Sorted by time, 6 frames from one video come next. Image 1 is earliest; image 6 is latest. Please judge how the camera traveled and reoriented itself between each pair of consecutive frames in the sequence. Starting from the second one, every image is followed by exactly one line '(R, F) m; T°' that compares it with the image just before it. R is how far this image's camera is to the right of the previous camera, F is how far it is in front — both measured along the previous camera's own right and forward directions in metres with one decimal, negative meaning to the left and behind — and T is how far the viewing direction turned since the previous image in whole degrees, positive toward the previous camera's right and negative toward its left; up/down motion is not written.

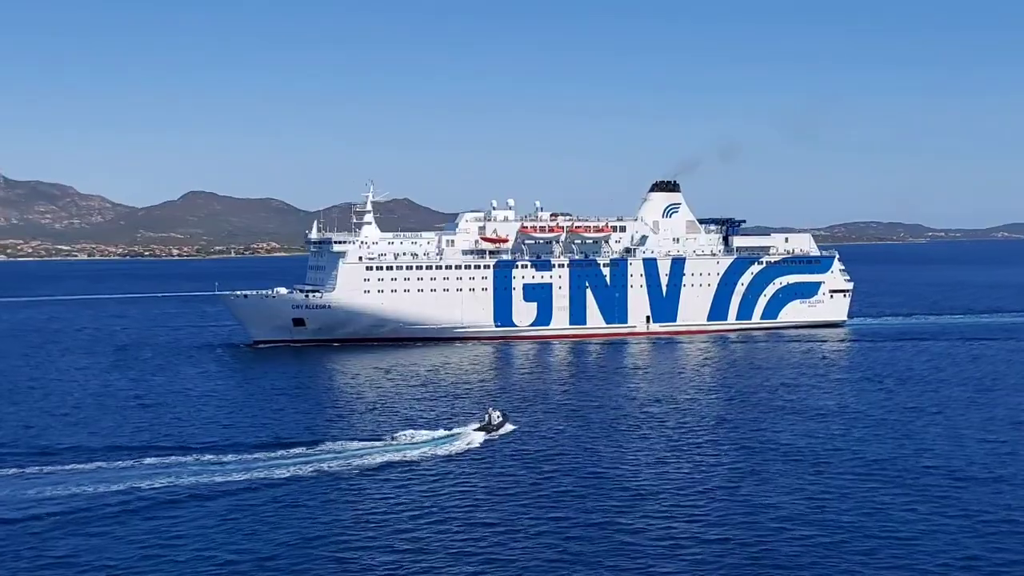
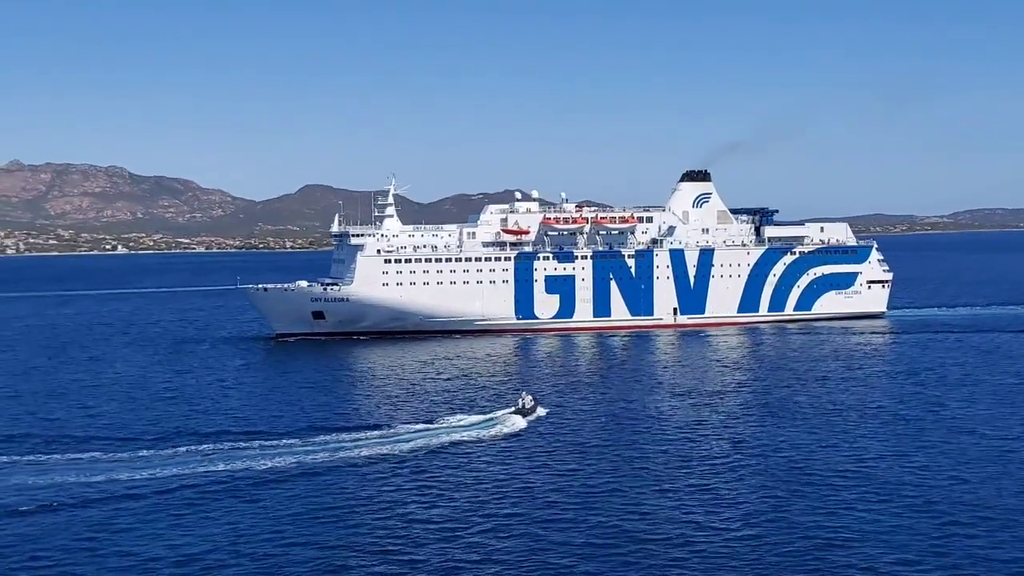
(+3.1, +0.5) m; -5°
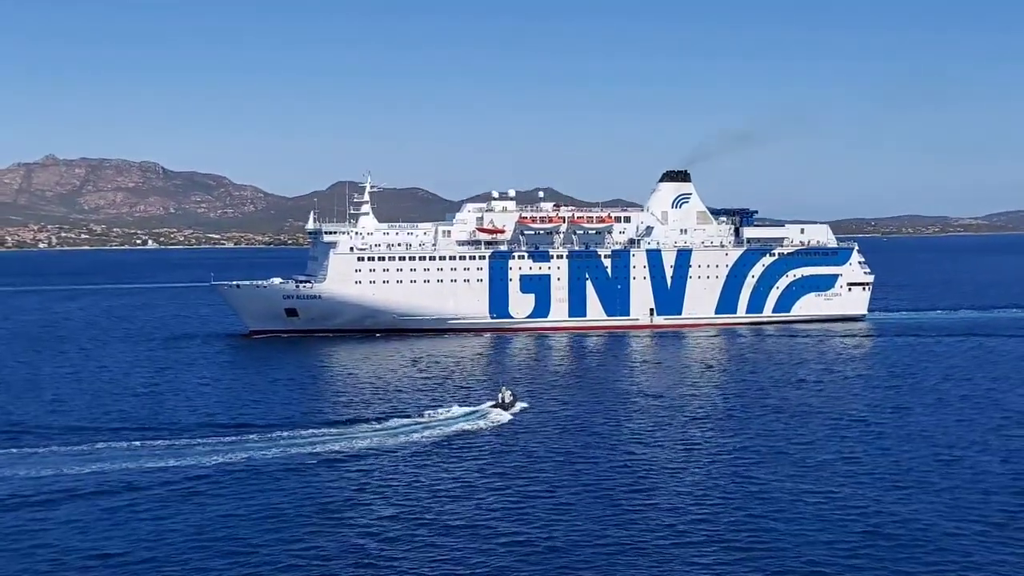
(+1.9, +0.2) m; -1°
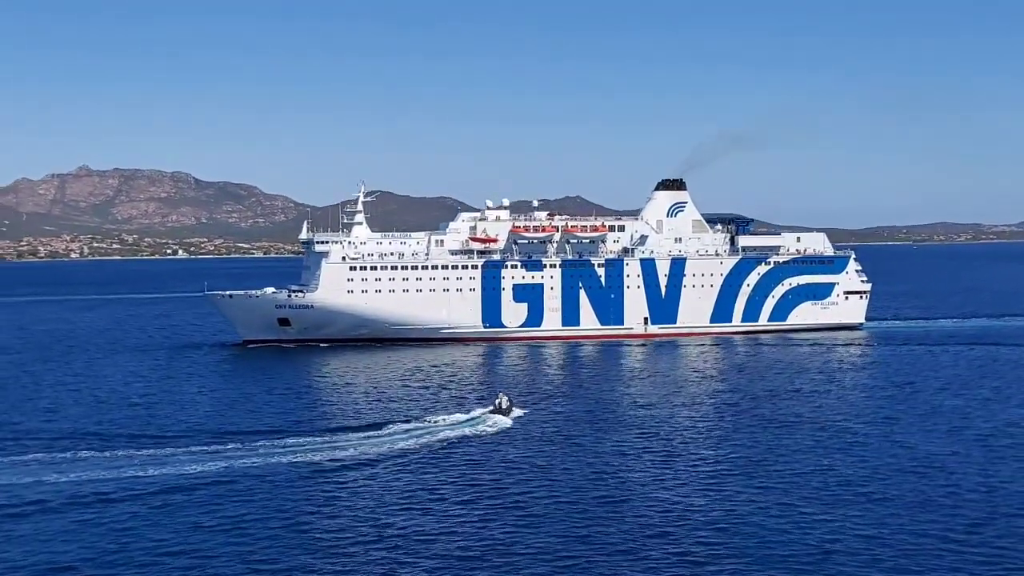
(+1.2, +0.1) m; -1°
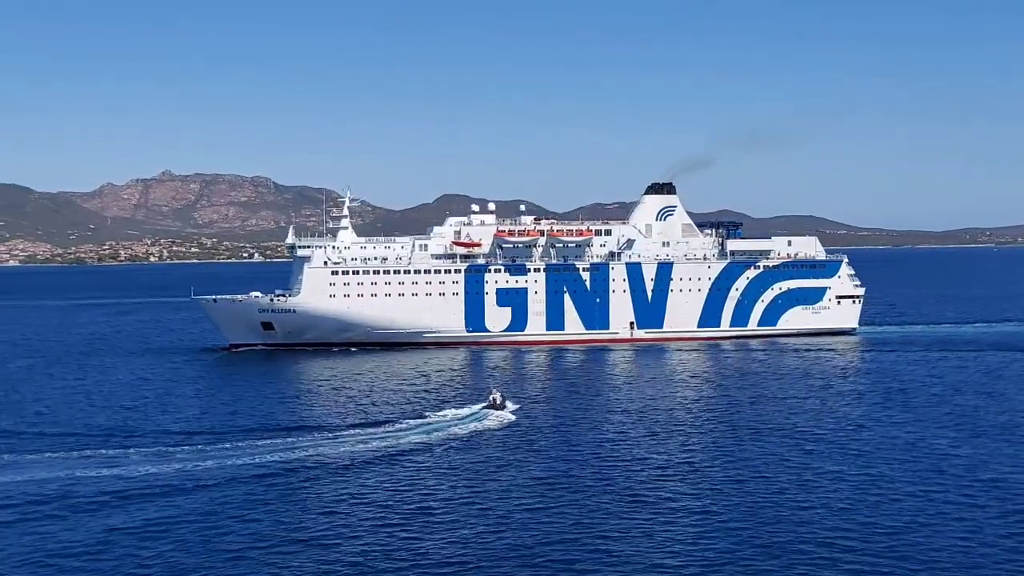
(+3.1, +0.1) m; -3°
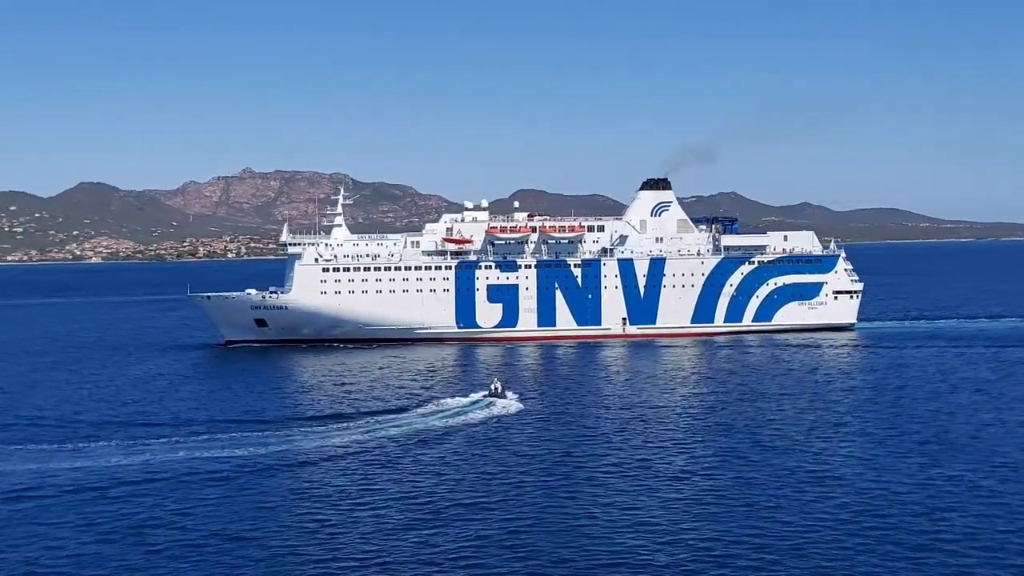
(+2.7, -0.1) m; -3°
